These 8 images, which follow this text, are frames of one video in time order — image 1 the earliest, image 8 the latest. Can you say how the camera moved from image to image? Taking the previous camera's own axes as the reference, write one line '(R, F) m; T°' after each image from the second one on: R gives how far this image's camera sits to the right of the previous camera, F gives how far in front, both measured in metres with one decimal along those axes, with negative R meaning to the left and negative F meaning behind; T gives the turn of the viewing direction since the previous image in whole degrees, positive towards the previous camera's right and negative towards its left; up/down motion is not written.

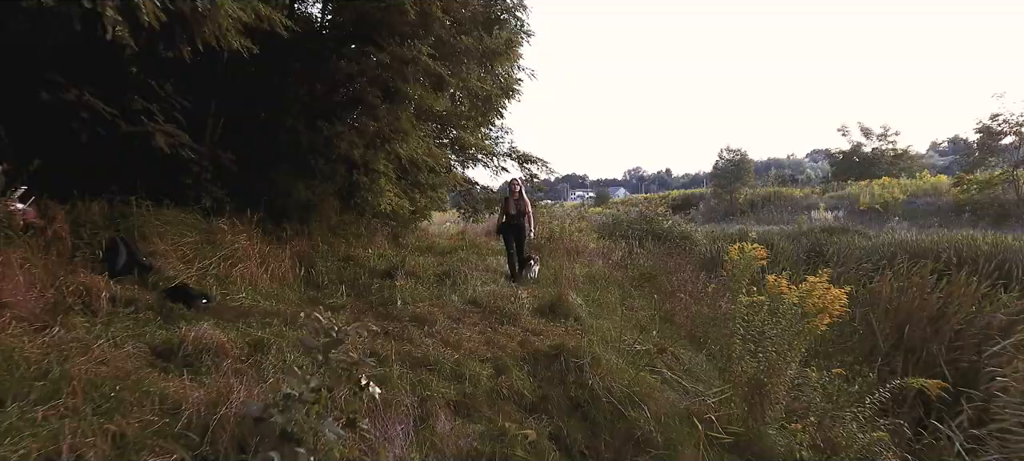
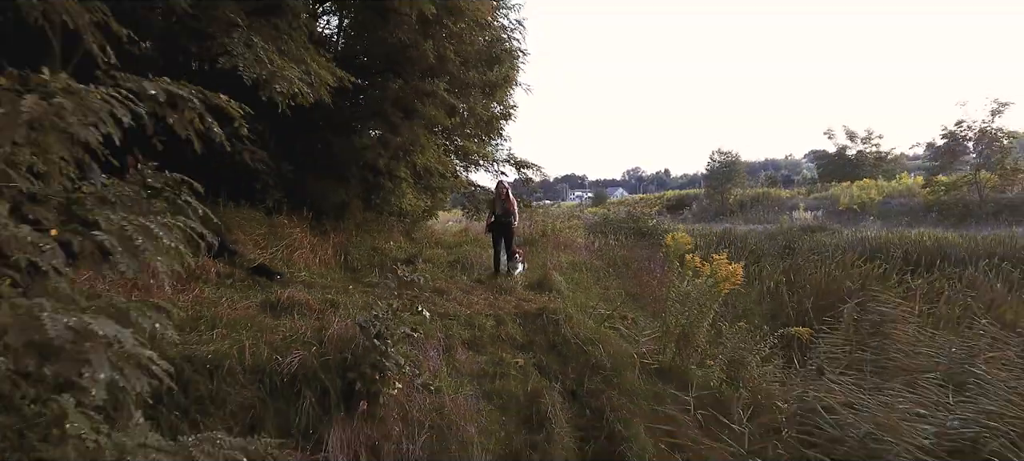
(0.0, -1.1) m; 0°
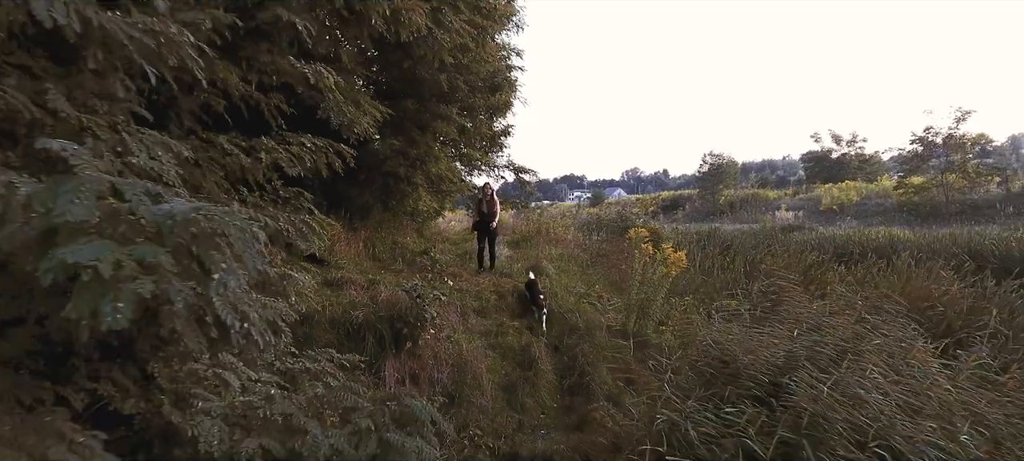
(0.0, -1.1) m; 0°
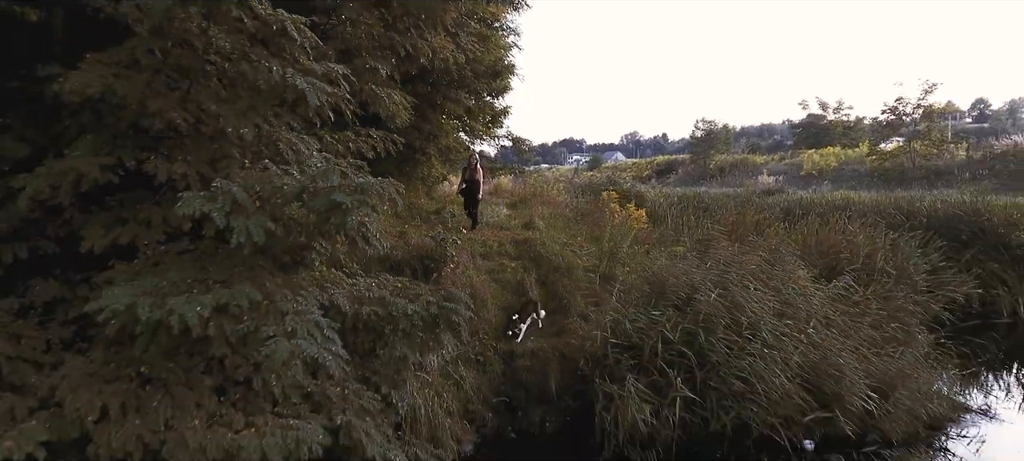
(0.0, -1.4) m; 0°
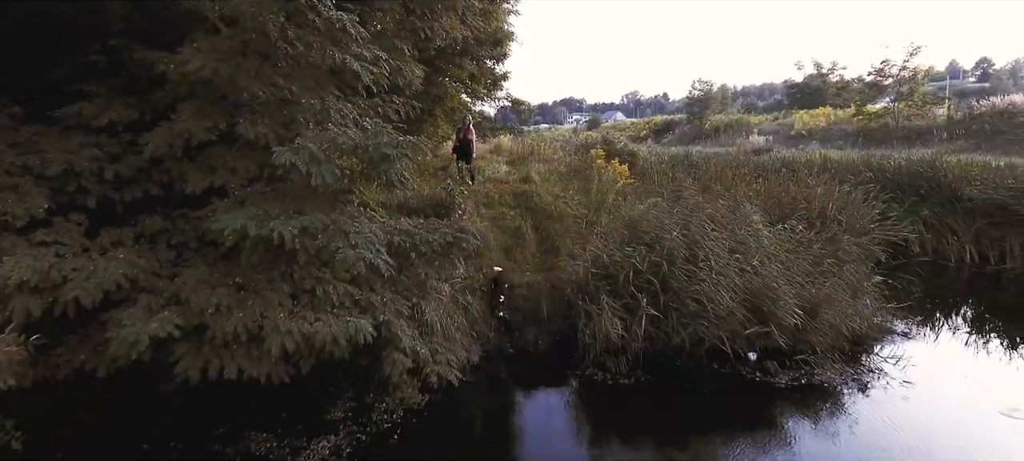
(0.0, -0.9) m; 0°
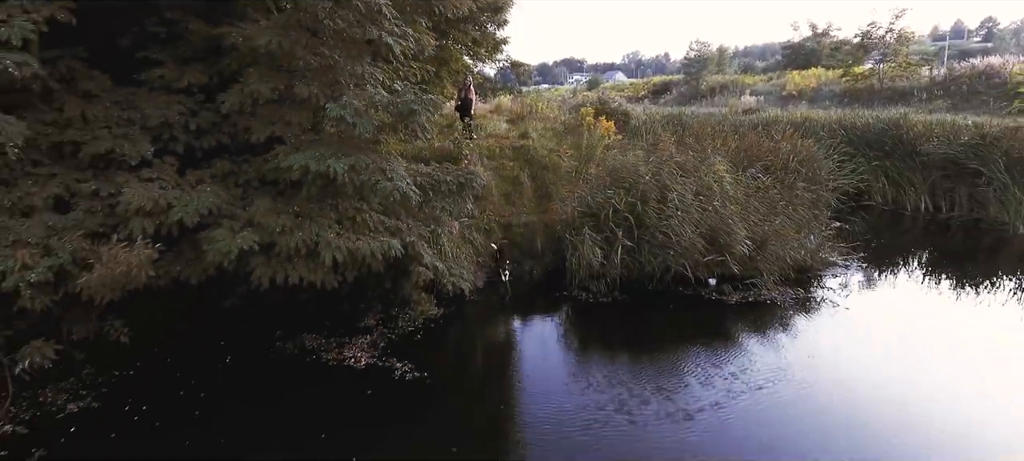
(0.0, -1.0) m; 0°
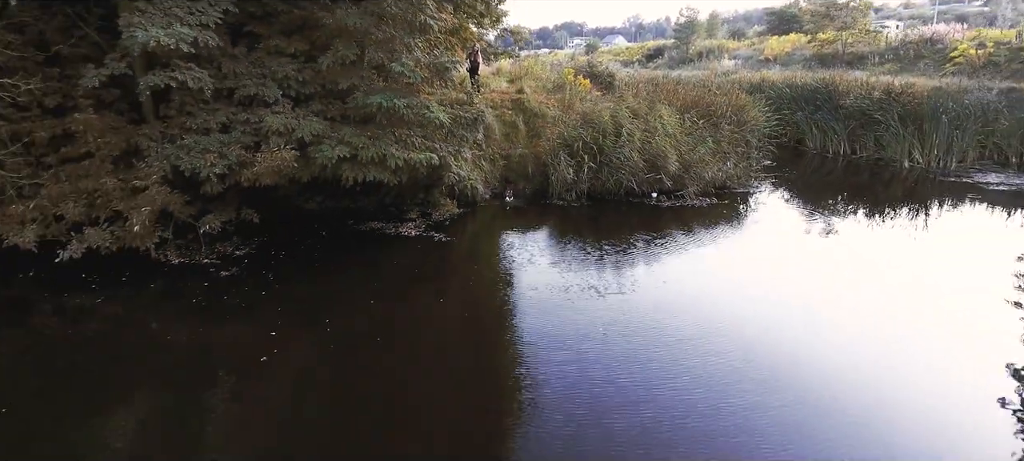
(0.0, -2.5) m; 0°
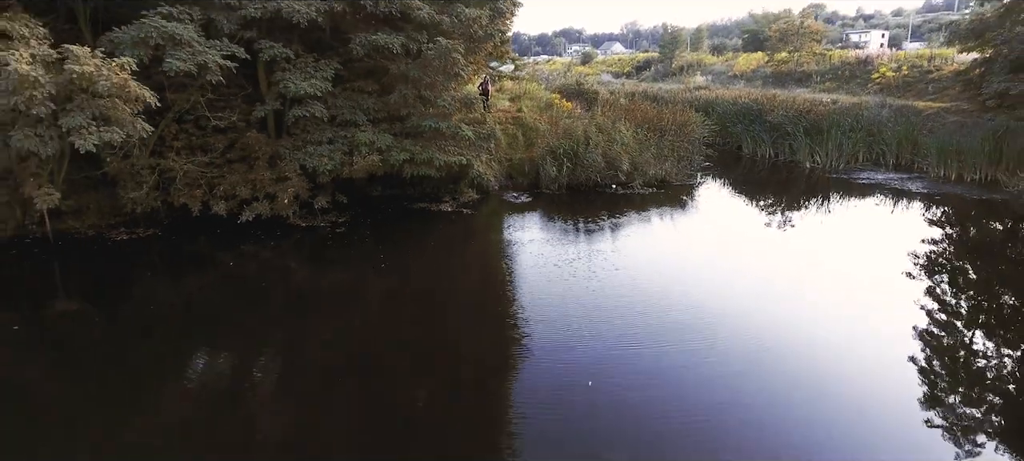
(0.0, -3.7) m; 0°
